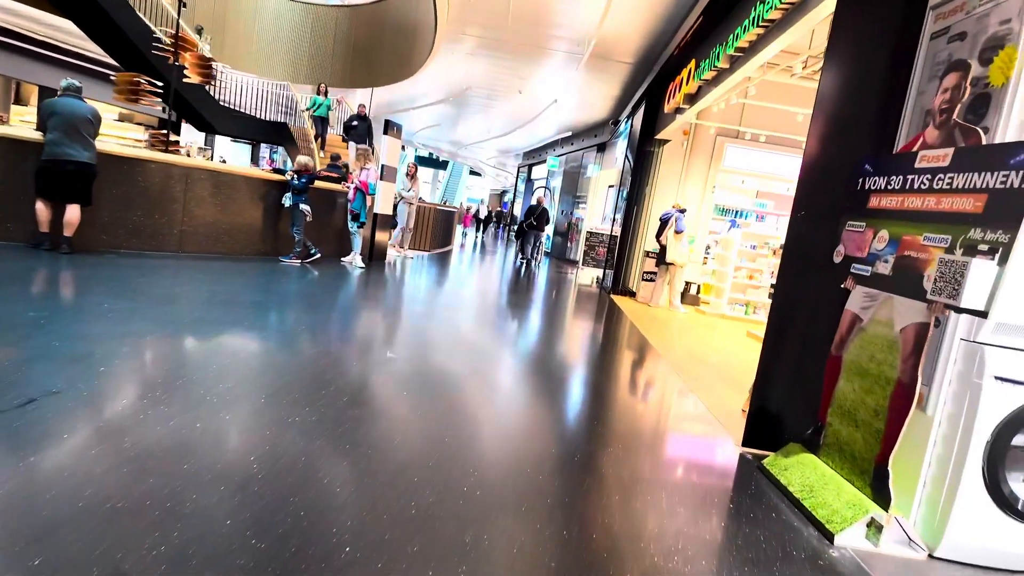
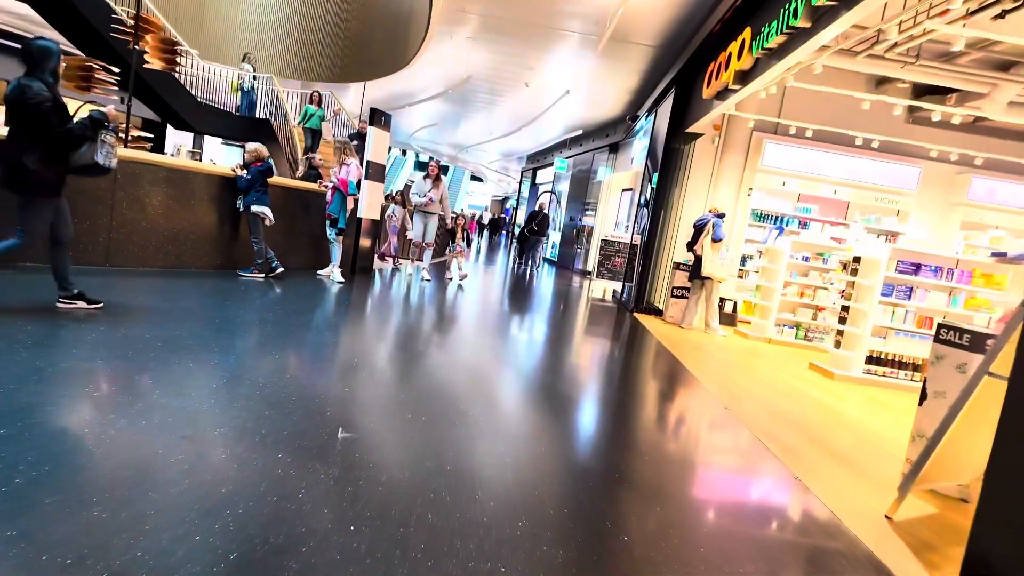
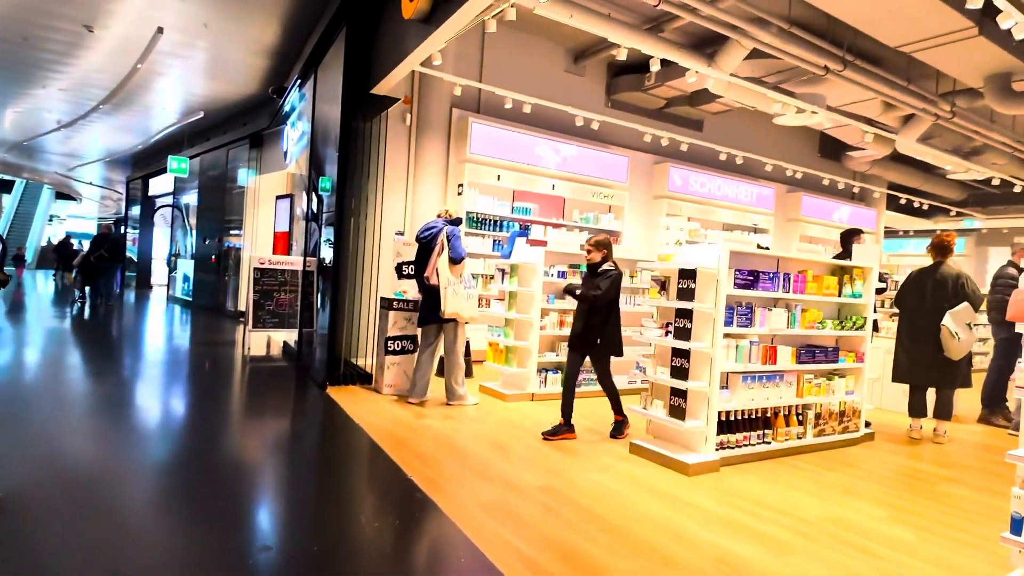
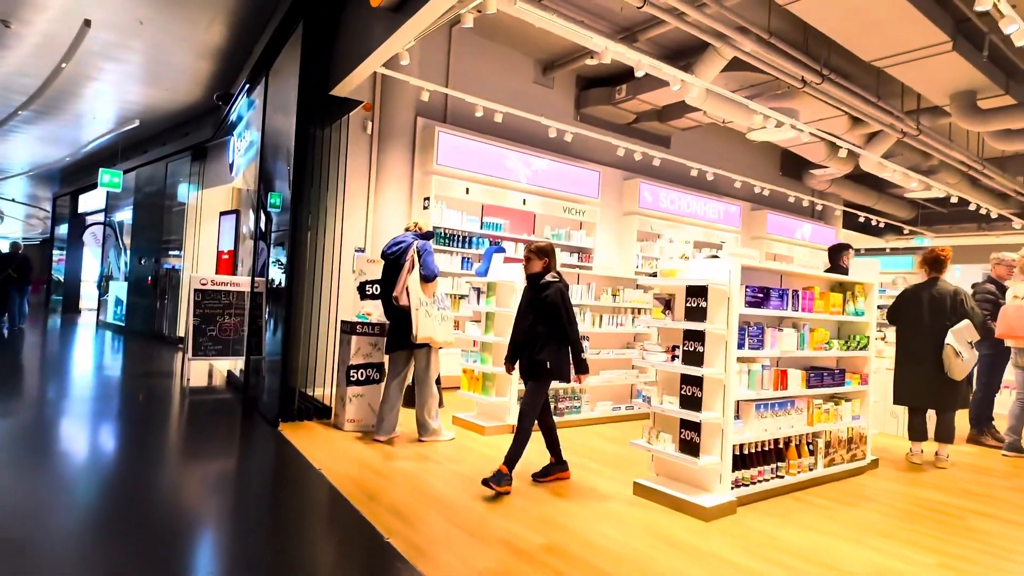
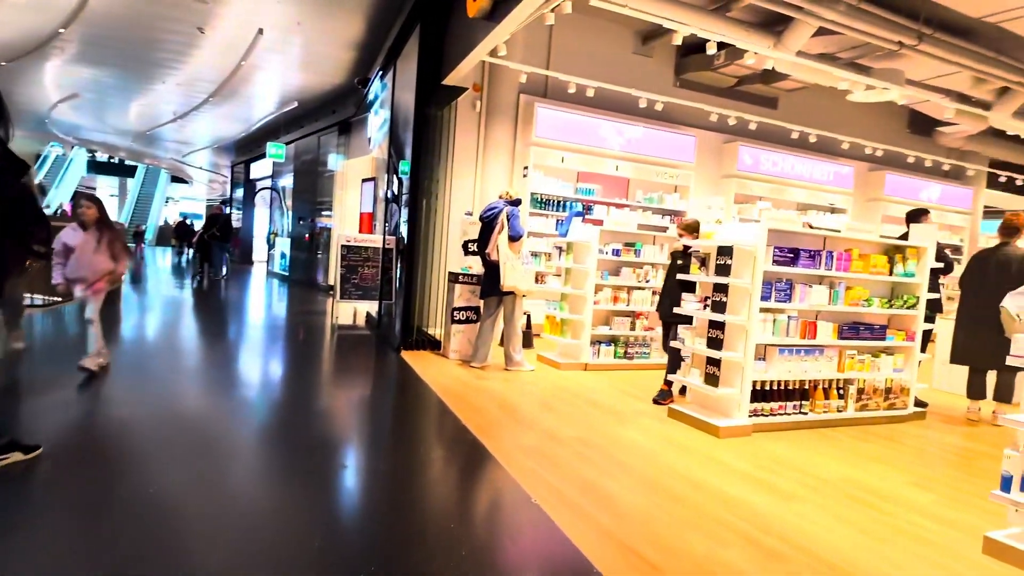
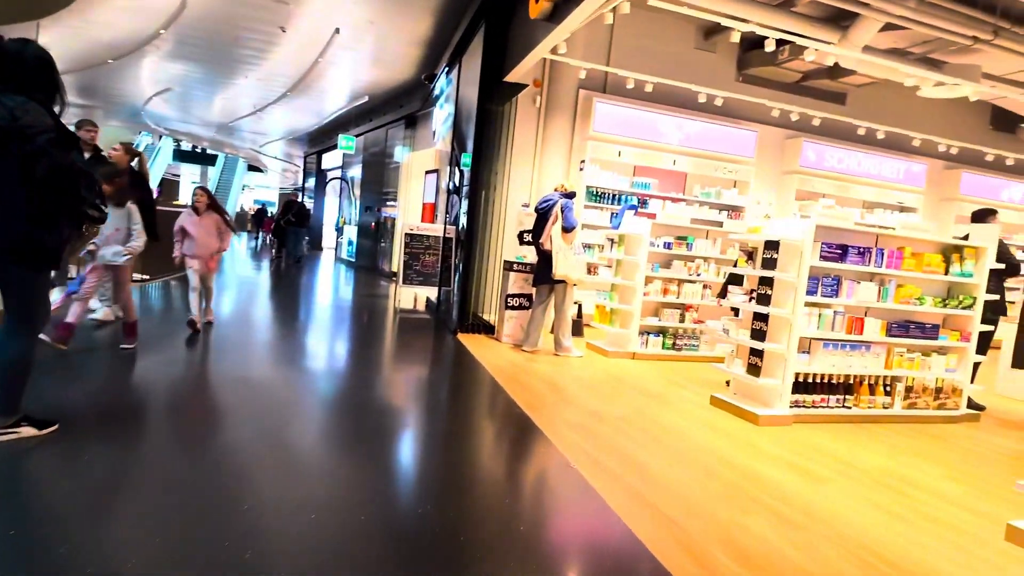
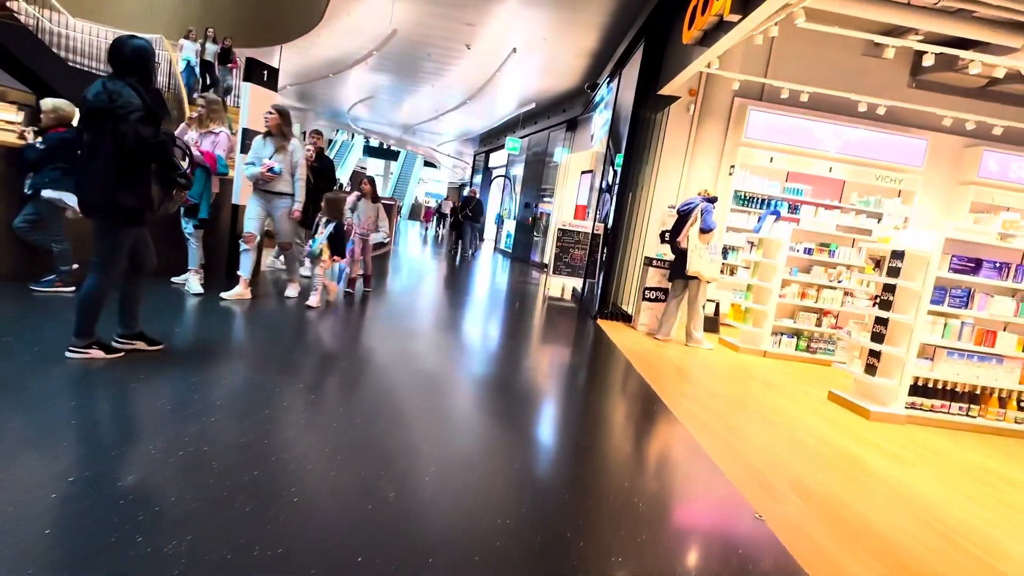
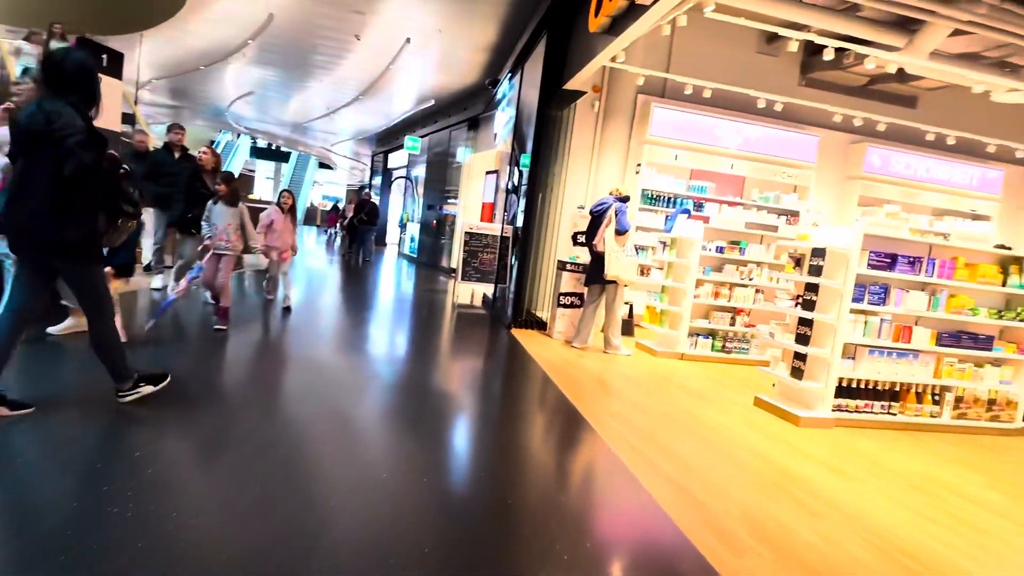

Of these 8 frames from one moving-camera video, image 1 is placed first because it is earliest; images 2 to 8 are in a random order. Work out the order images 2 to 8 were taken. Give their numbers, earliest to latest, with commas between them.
2, 7, 8, 6, 5, 3, 4
